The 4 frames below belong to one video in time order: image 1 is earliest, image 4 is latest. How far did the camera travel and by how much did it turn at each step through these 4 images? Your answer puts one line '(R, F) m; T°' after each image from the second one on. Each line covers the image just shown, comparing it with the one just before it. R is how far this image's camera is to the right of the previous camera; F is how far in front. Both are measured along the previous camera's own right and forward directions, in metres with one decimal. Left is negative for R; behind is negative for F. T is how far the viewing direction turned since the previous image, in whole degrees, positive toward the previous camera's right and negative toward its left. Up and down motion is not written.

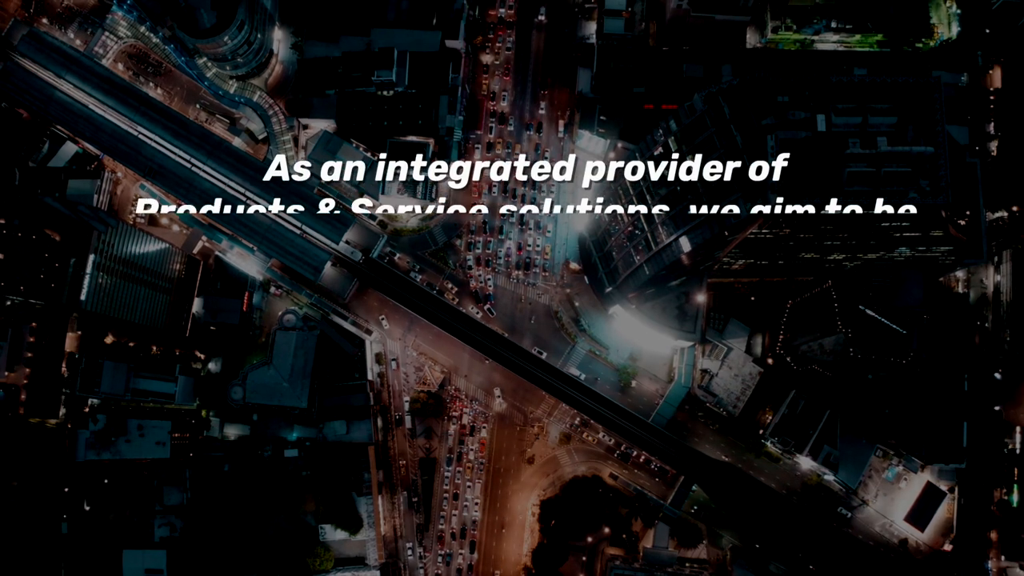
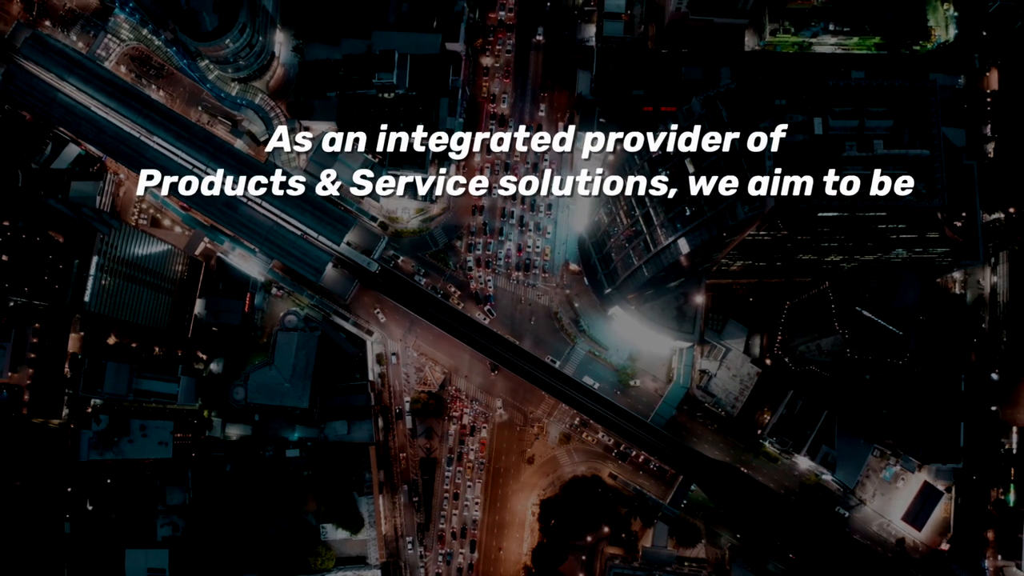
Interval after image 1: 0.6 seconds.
(0.0, -0.6) m; 0°
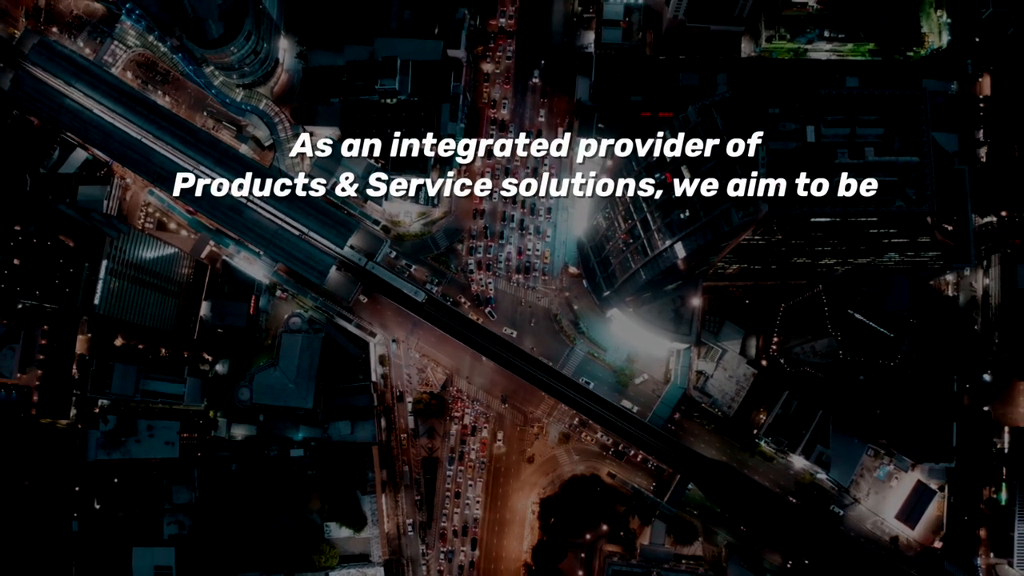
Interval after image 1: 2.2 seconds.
(-0.1, -1.5) m; 0°
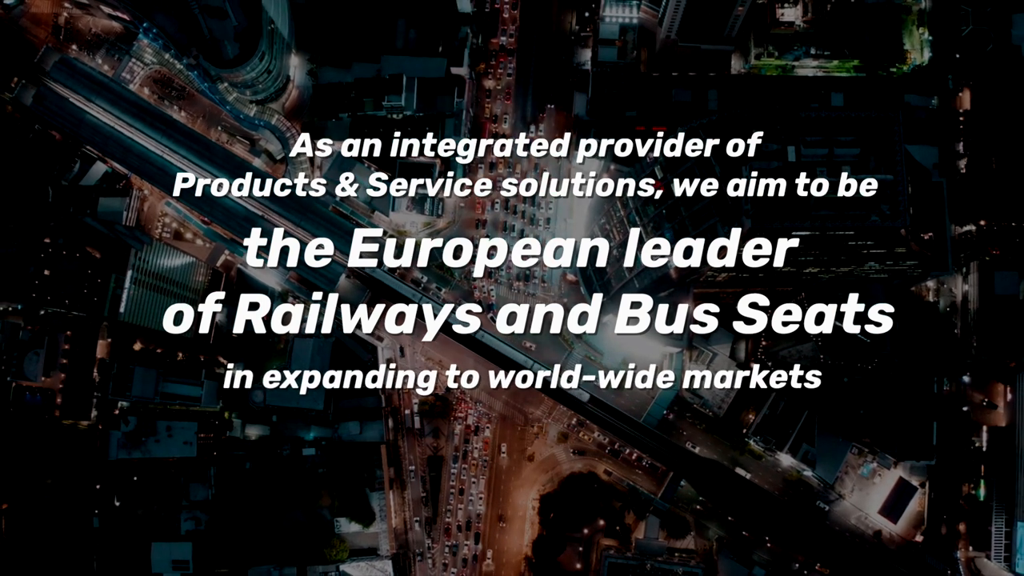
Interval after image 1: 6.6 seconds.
(-0.2, -4.4) m; 0°
